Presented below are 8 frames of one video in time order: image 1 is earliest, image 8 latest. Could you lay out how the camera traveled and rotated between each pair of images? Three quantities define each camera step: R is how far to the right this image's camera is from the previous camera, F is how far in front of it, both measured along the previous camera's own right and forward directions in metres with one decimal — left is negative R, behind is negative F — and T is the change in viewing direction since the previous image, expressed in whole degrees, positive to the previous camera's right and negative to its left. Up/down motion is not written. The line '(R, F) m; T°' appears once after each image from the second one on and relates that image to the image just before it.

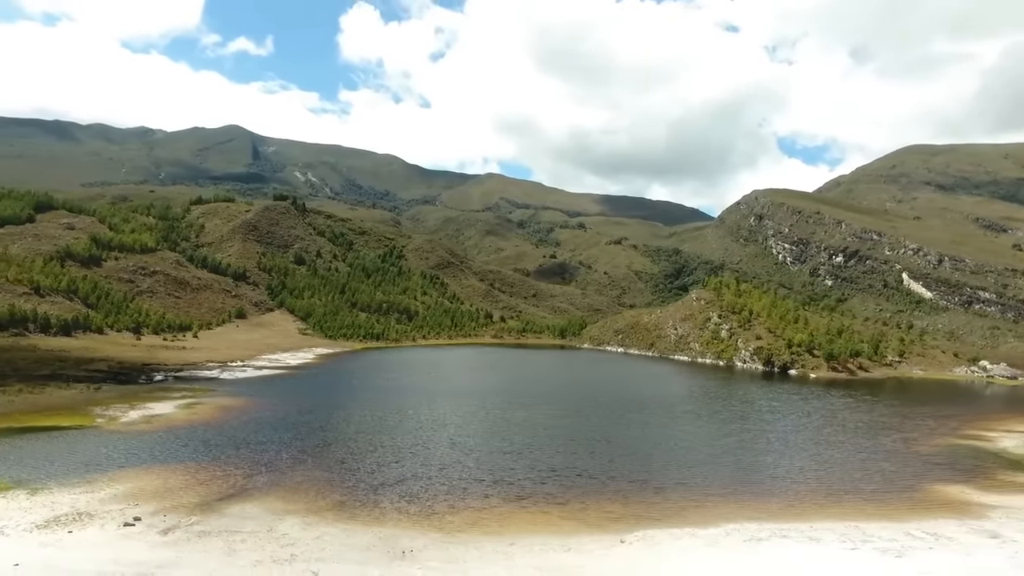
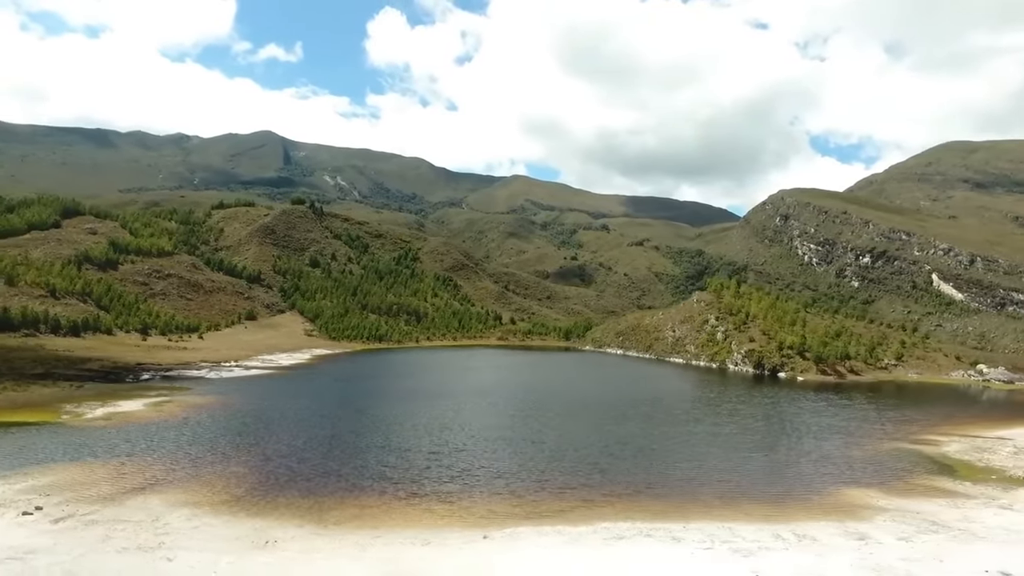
(+6.1, -0.7) m; -3°
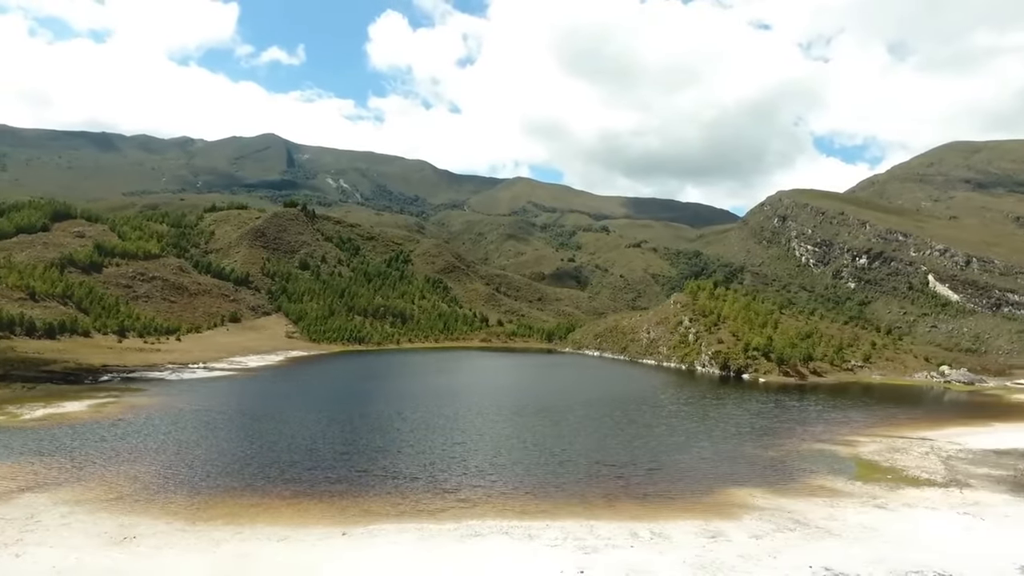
(+5.7, -0.5) m; -1°
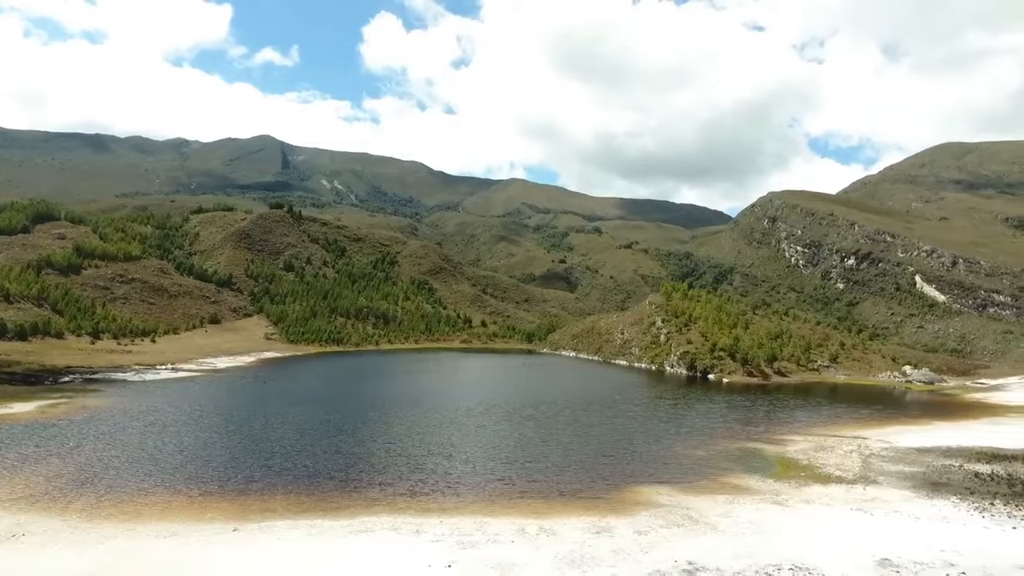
(+4.3, -0.5) m; 0°
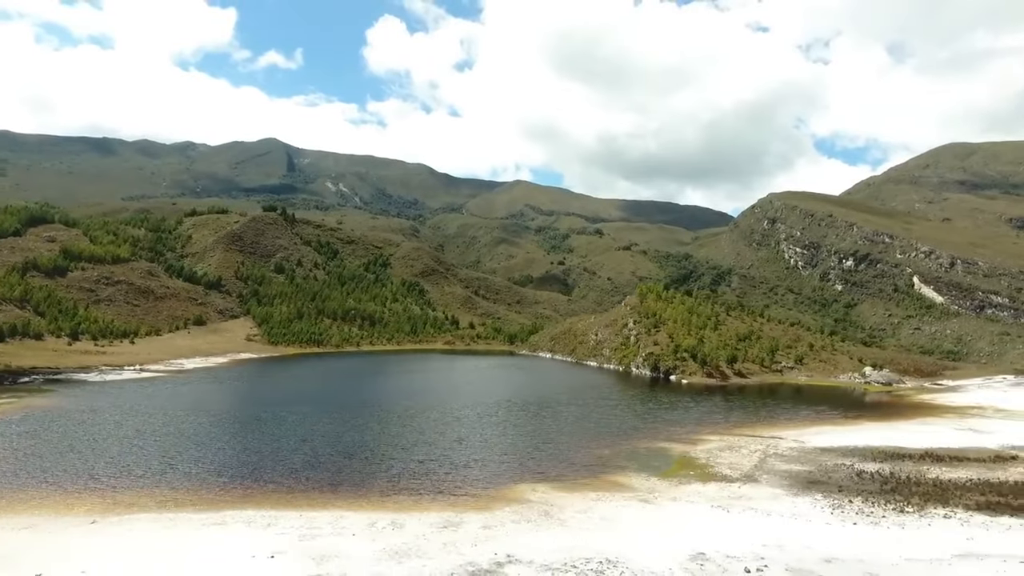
(+6.4, -0.7) m; -1°
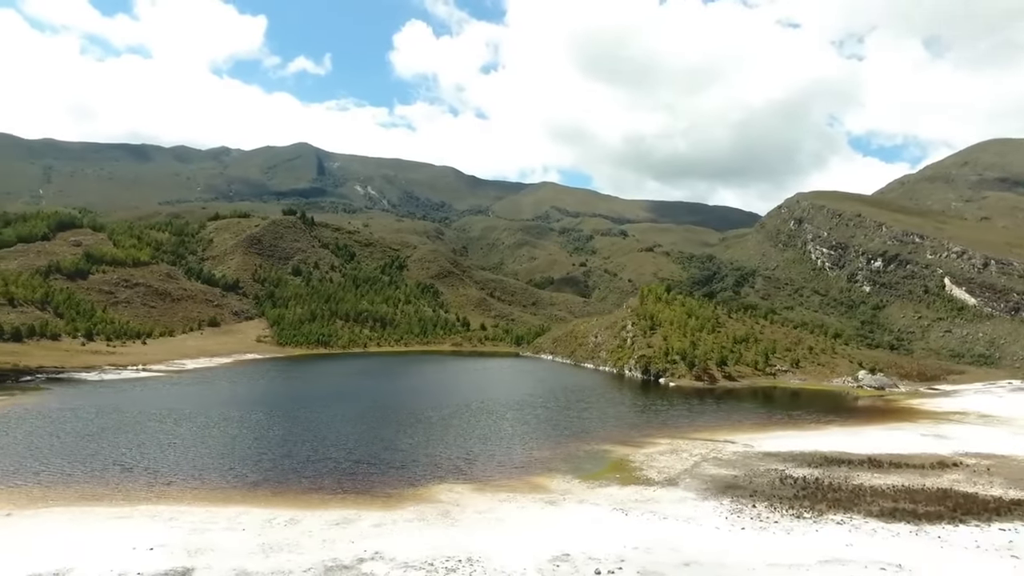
(+5.7, -0.4) m; -3°
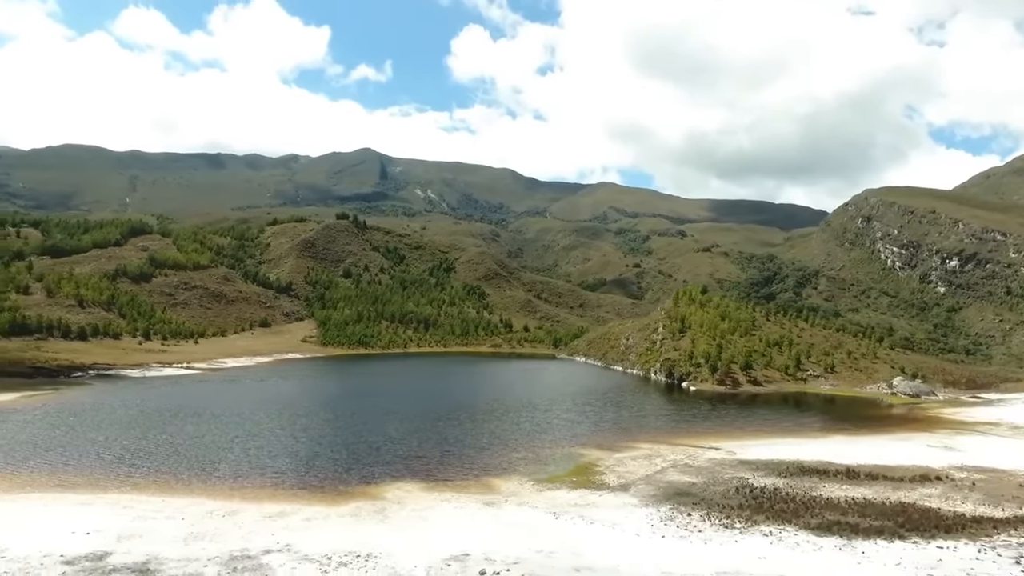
(+5.8, -0.1) m; -6°
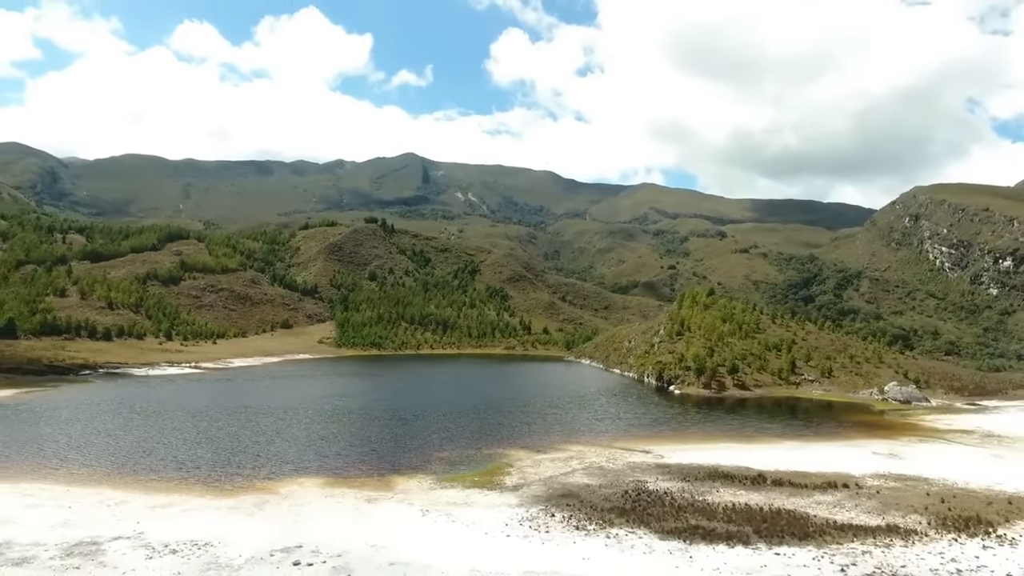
(+8.0, -0.2) m; -4°
